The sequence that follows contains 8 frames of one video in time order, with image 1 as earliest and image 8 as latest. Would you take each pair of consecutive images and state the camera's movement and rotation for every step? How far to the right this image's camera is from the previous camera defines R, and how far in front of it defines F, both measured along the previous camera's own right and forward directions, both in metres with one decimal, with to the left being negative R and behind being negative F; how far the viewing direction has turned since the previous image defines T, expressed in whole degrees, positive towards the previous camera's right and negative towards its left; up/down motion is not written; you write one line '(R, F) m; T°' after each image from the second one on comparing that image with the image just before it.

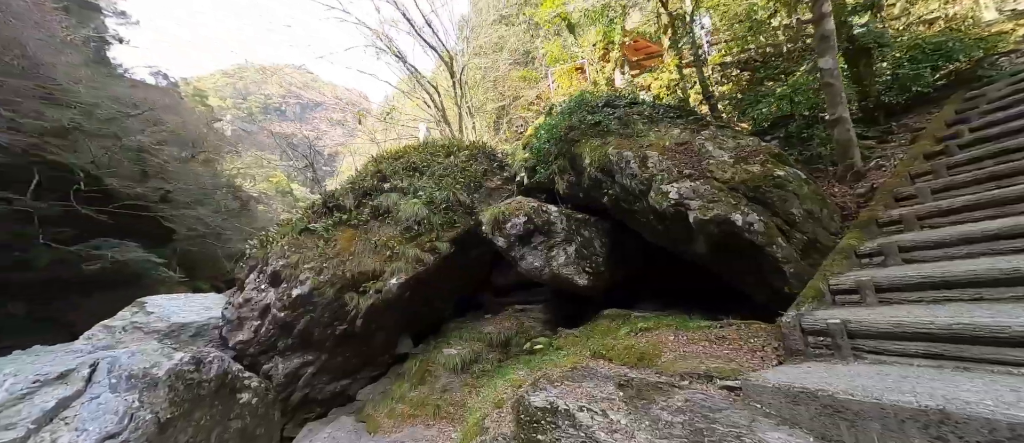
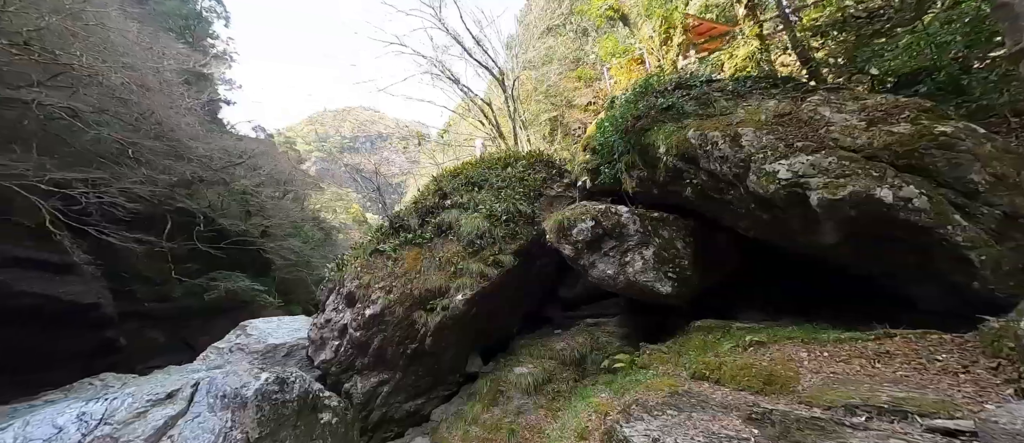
(-0.1, +0.4) m; -9°
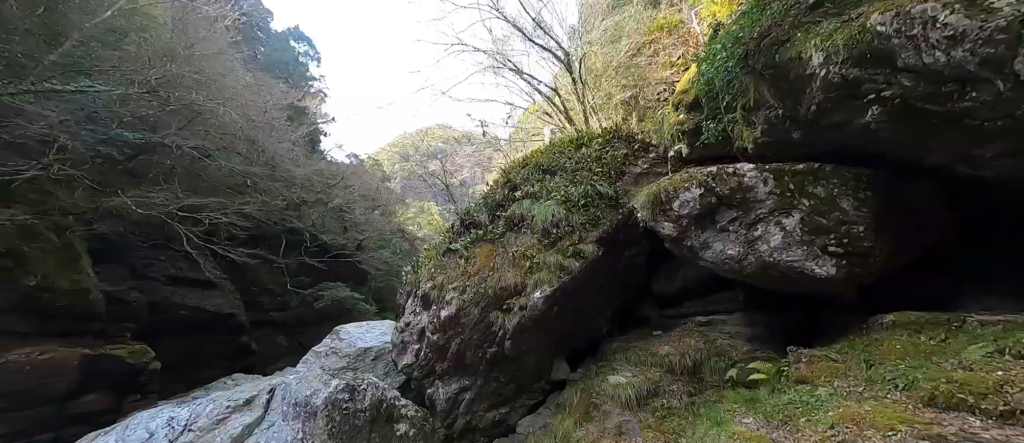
(-0.1, +0.9) m; -11°
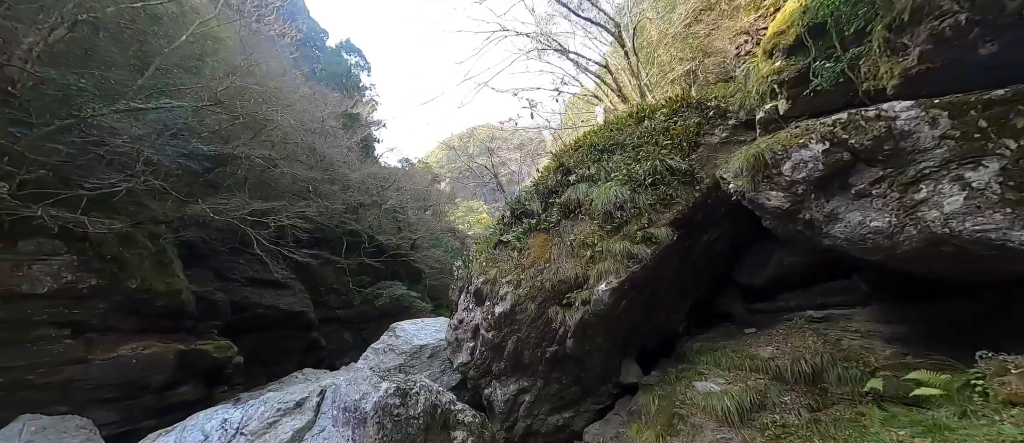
(-0.1, +0.7) m; -7°
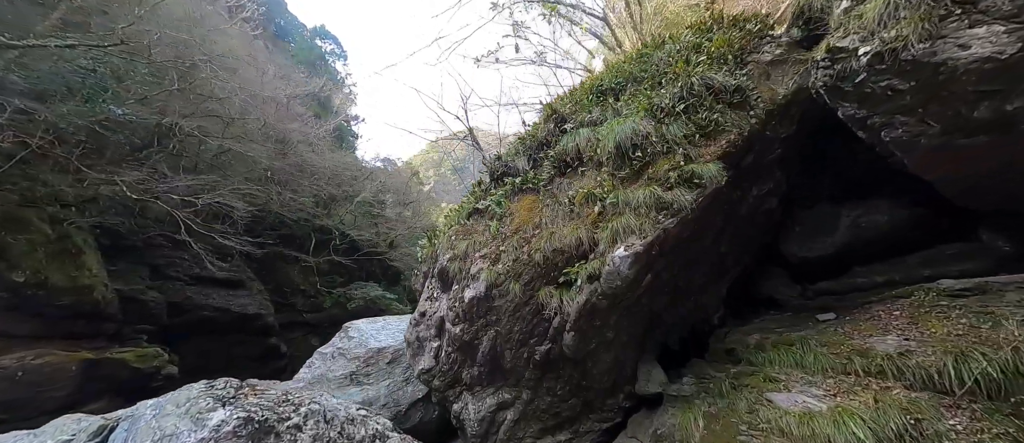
(+0.1, +1.7) m; +2°
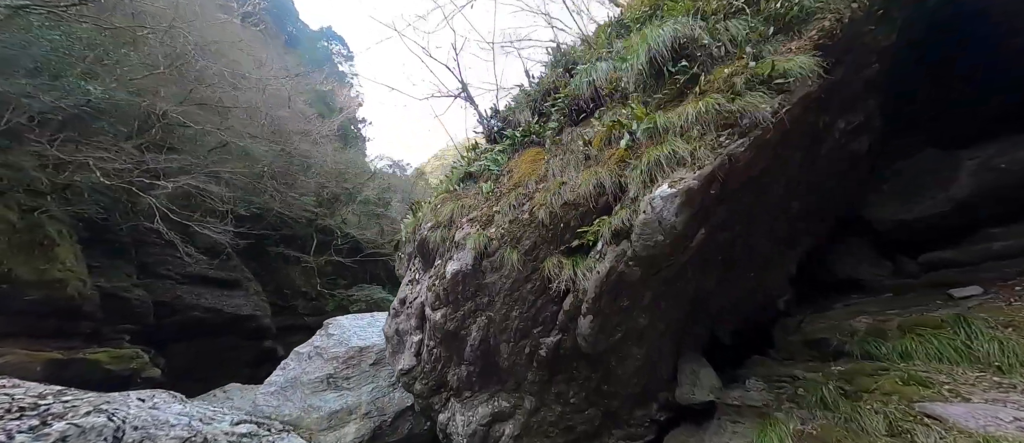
(+0.1, +1.1) m; -1°
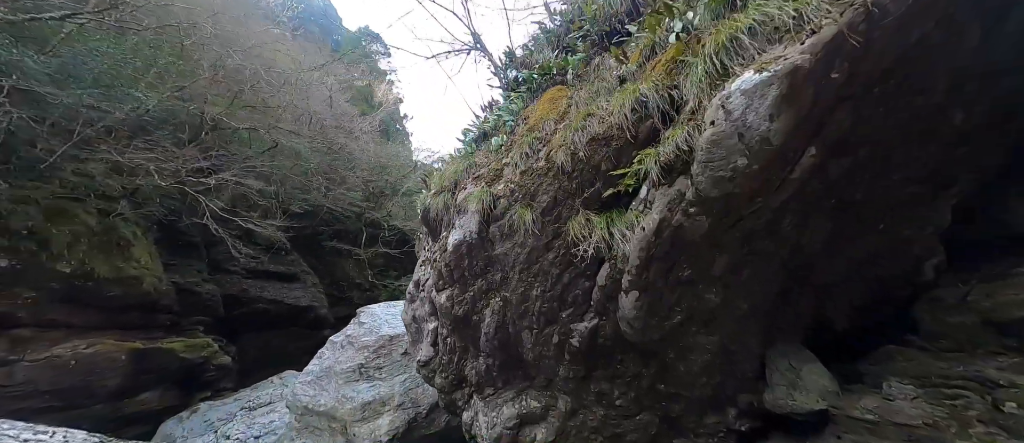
(+0.2, +0.8) m; -7°
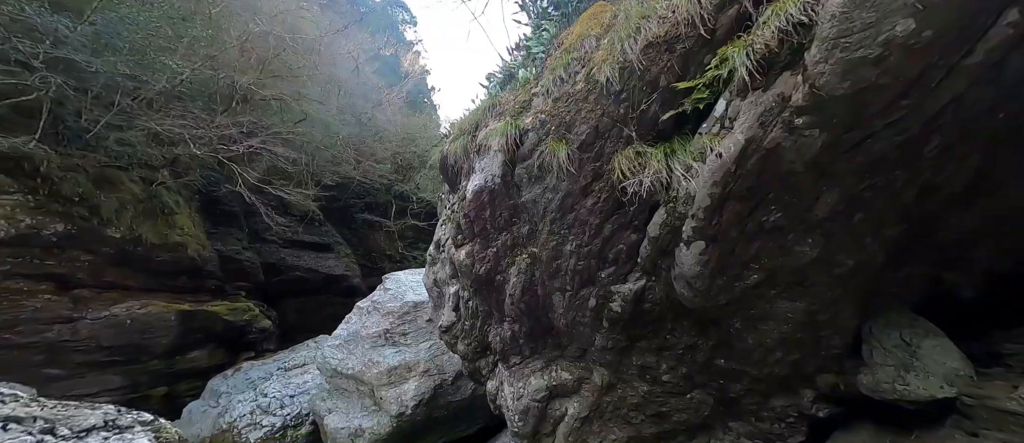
(0.0, +0.4) m; -4°
